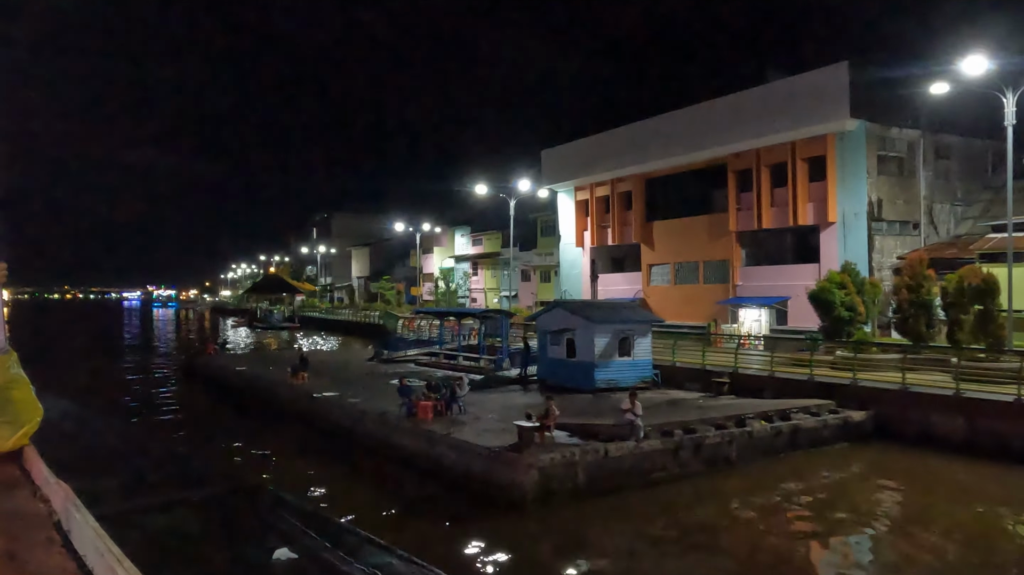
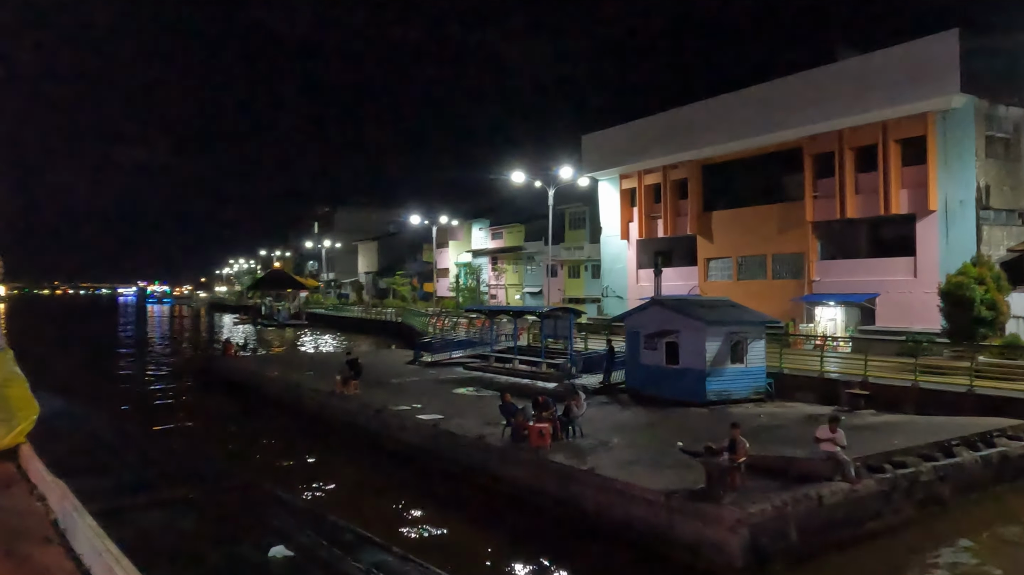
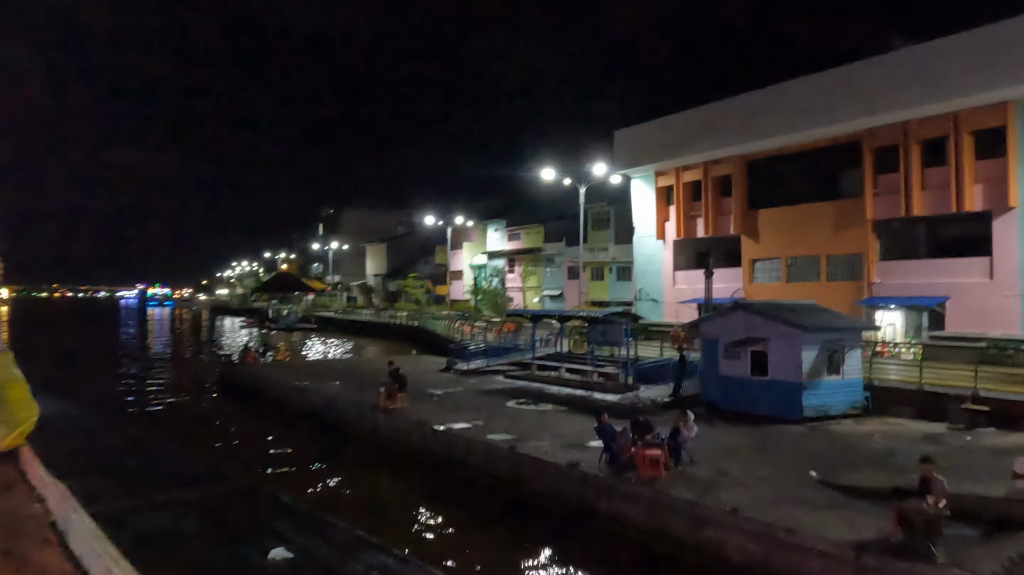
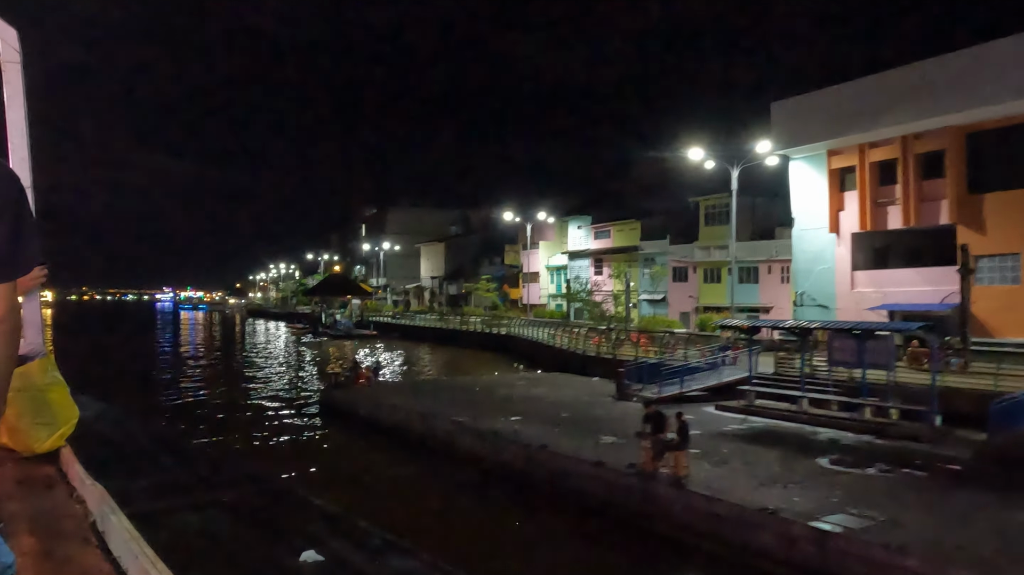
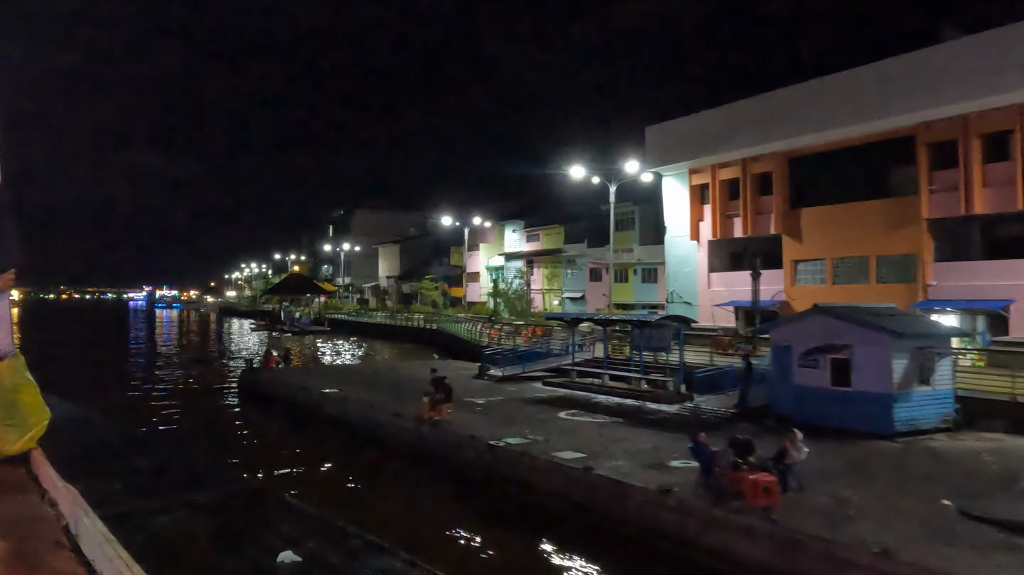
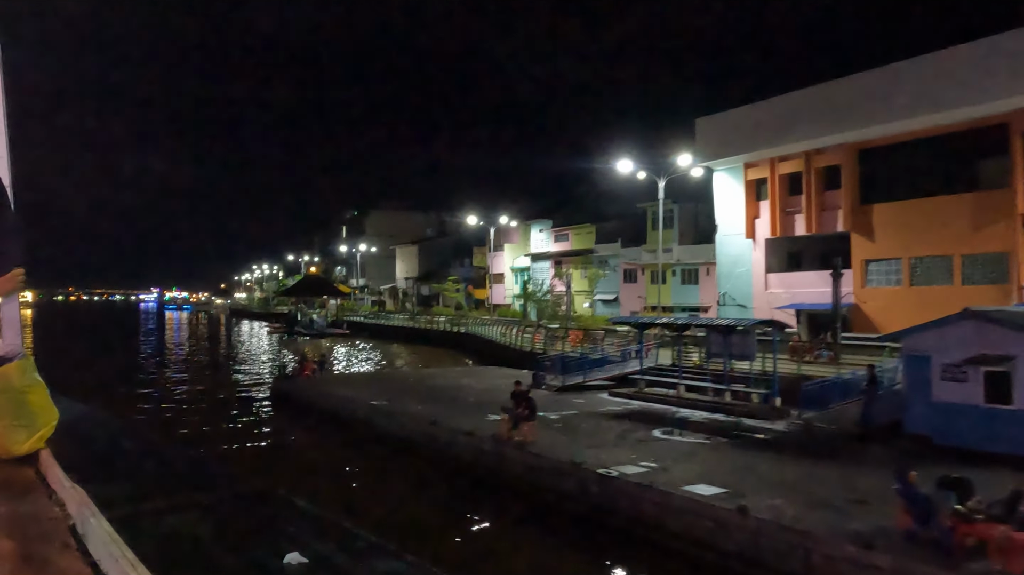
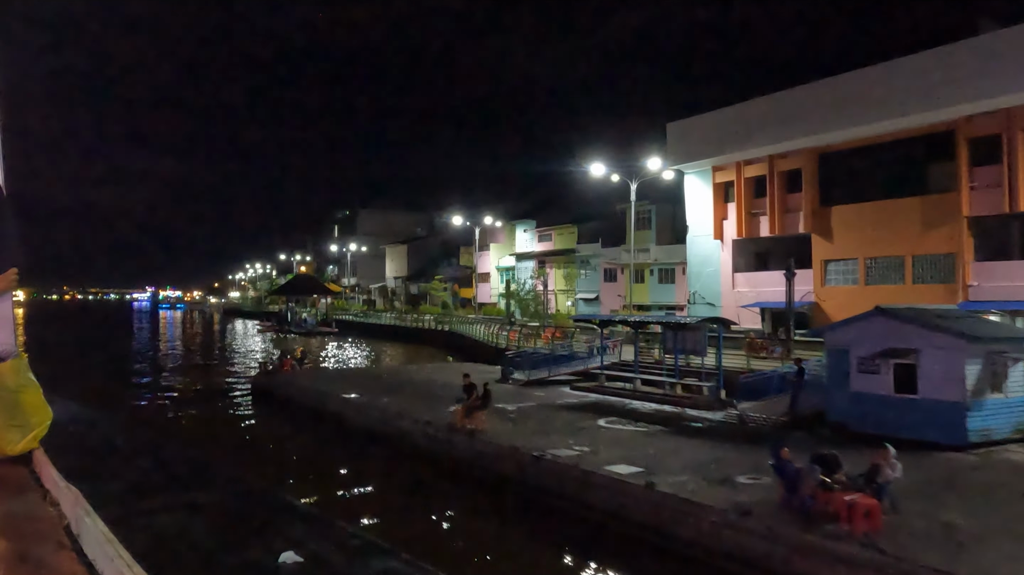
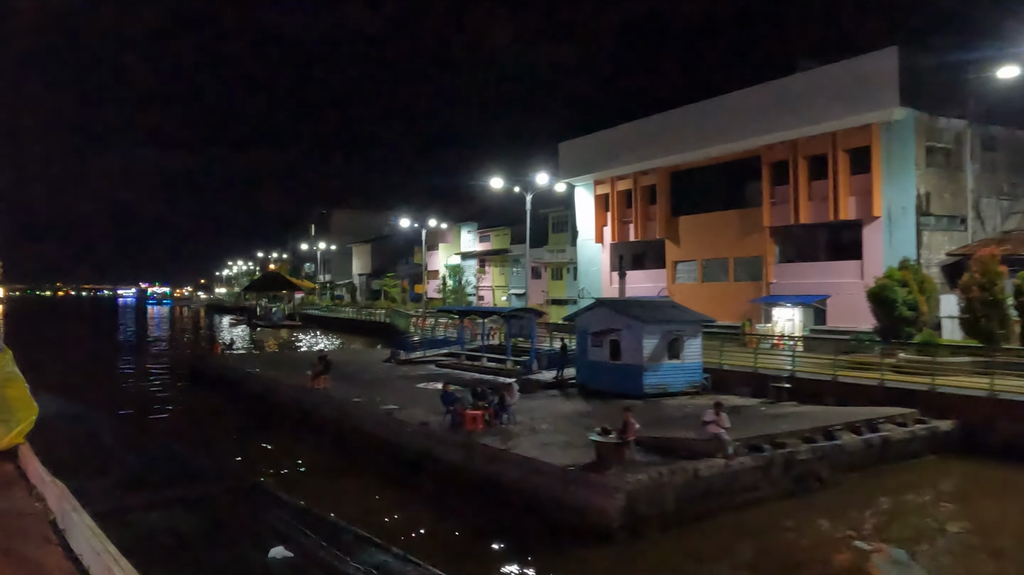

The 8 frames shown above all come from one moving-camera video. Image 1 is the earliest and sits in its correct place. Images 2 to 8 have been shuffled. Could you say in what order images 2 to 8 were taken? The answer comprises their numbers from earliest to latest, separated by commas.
8, 2, 3, 5, 7, 6, 4
